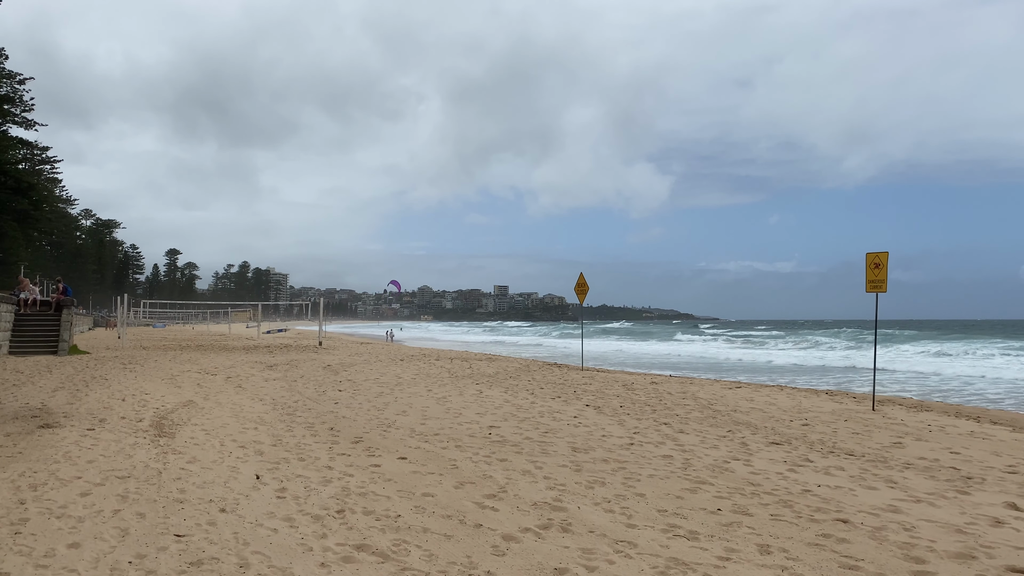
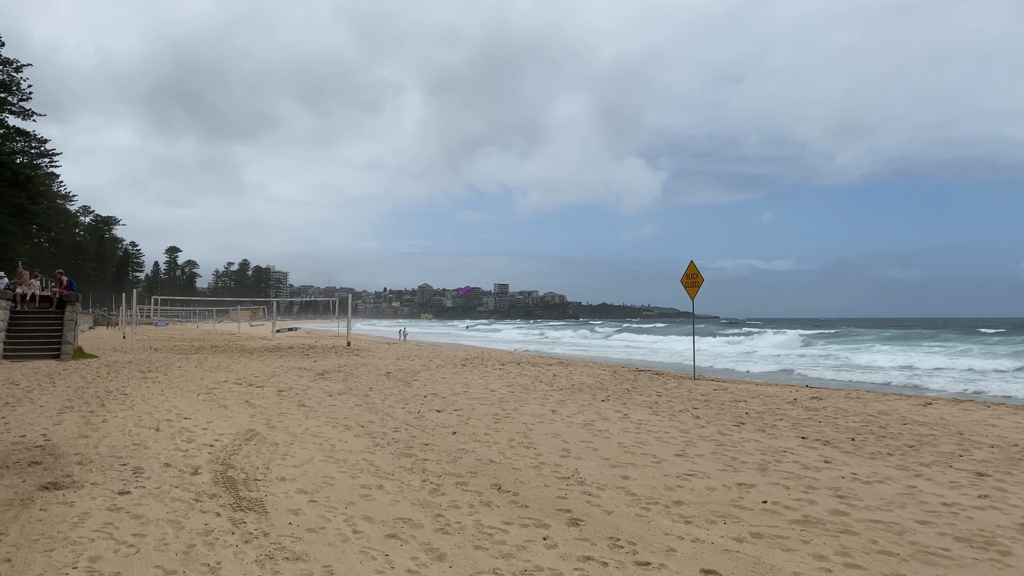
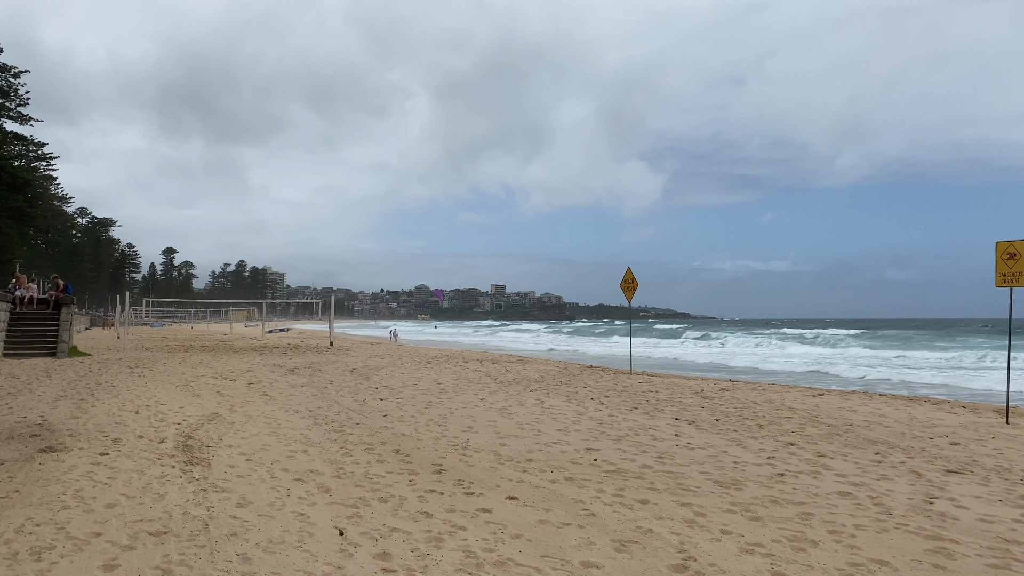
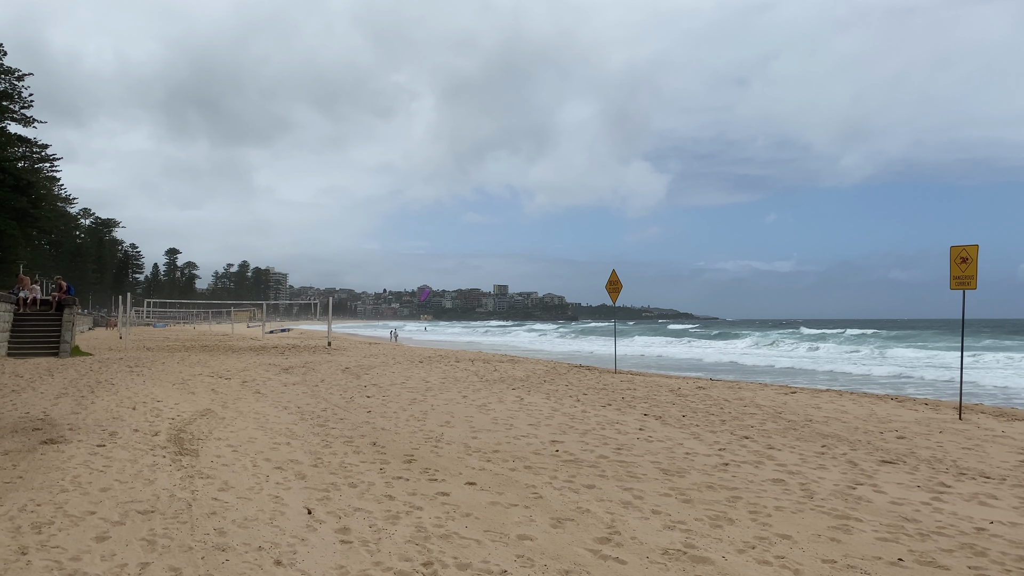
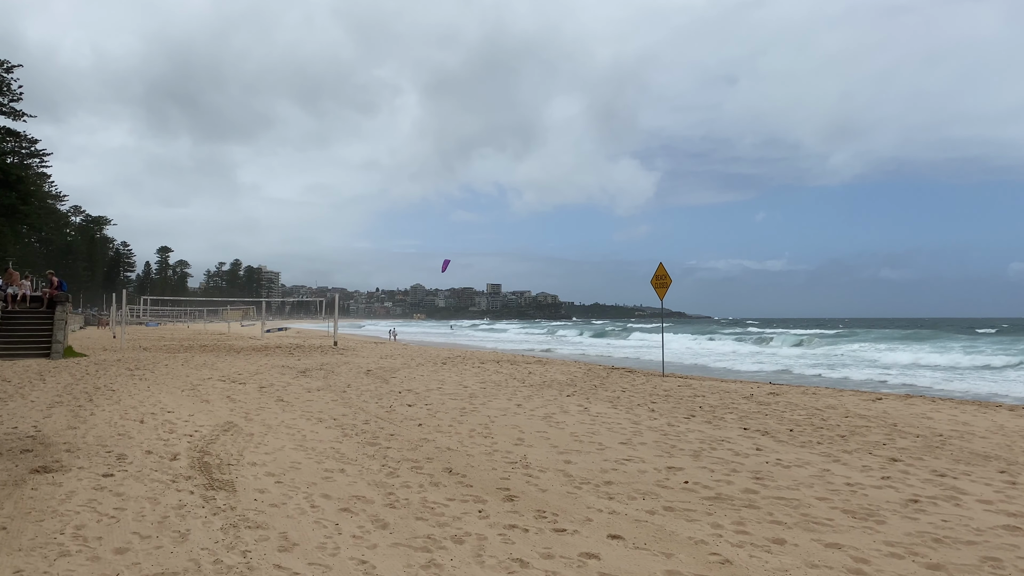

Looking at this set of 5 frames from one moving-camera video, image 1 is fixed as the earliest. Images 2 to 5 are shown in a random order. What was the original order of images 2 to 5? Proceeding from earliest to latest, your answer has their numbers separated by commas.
4, 3, 5, 2
